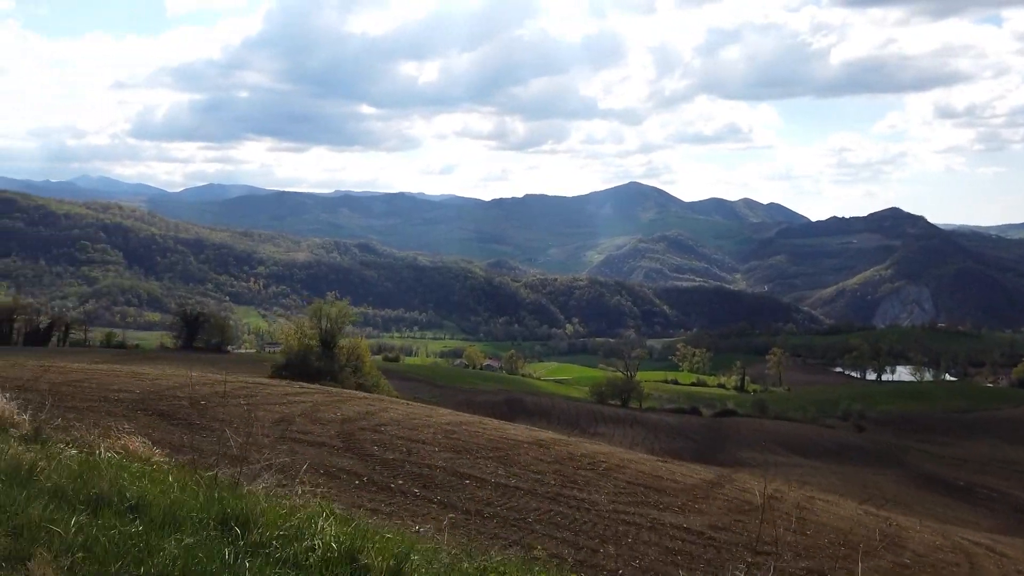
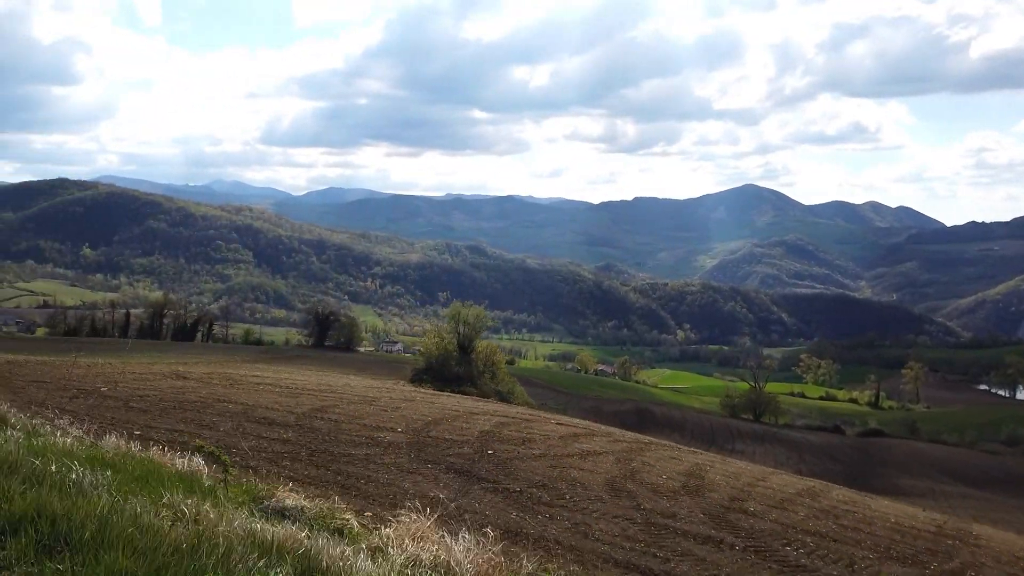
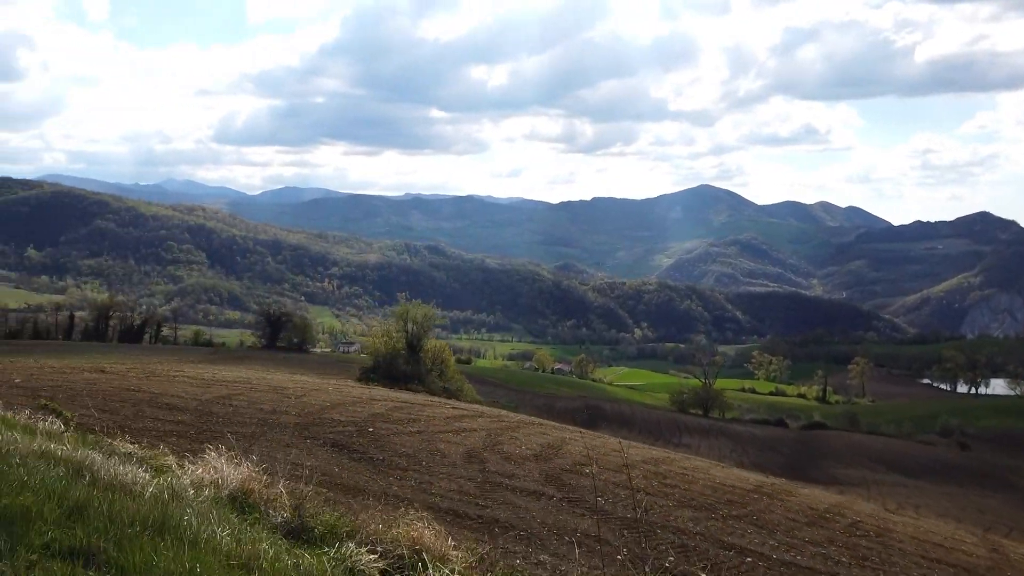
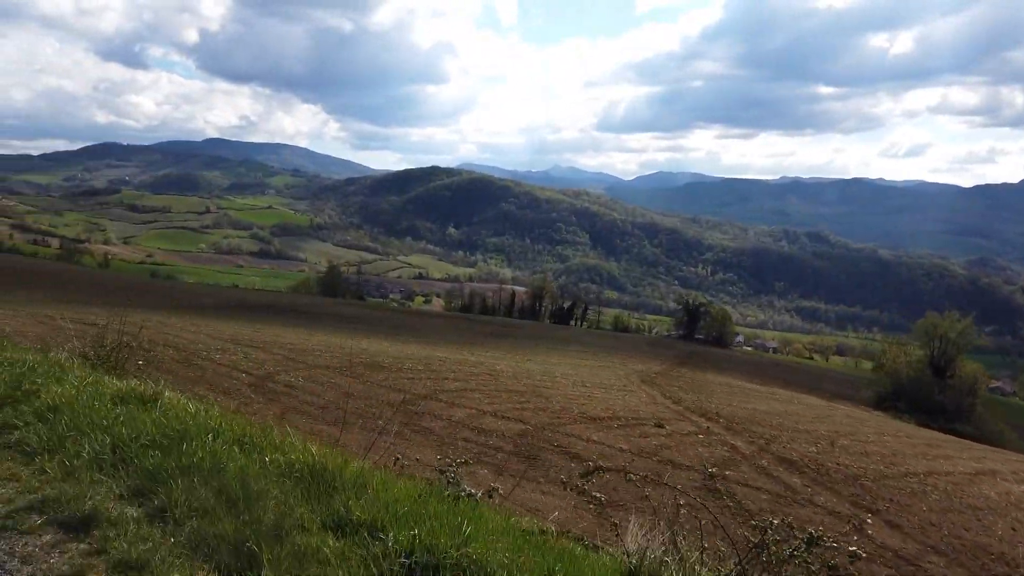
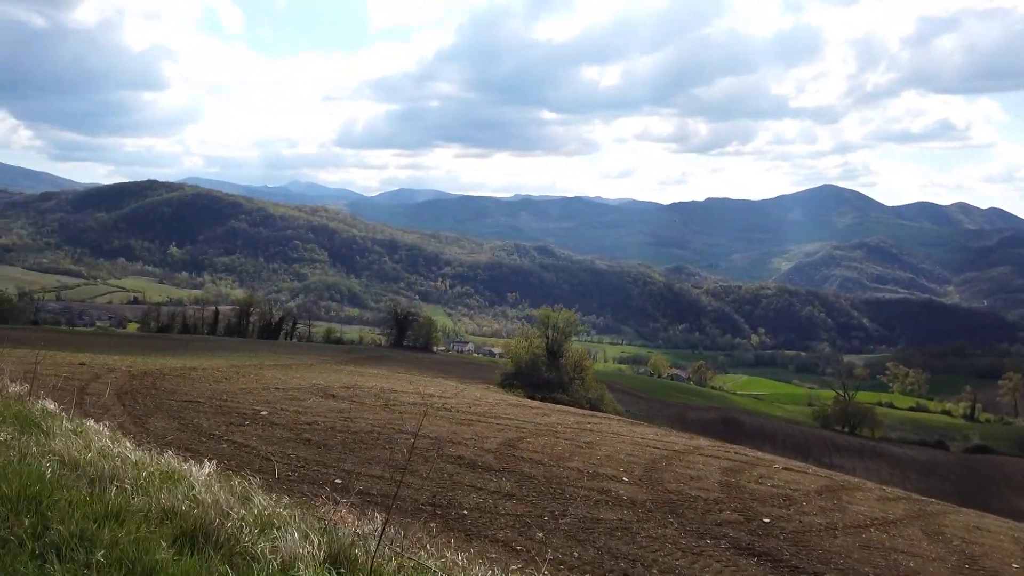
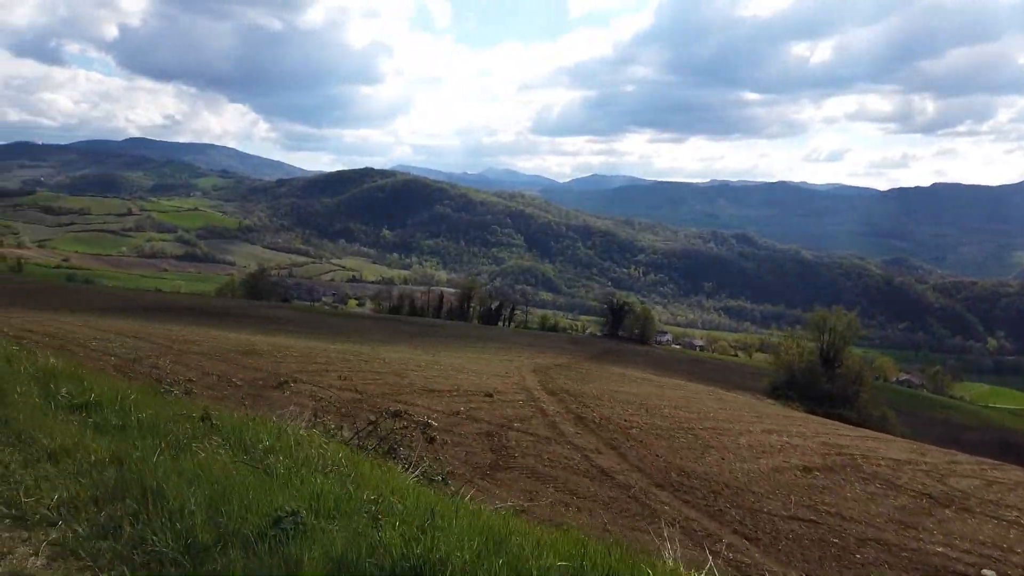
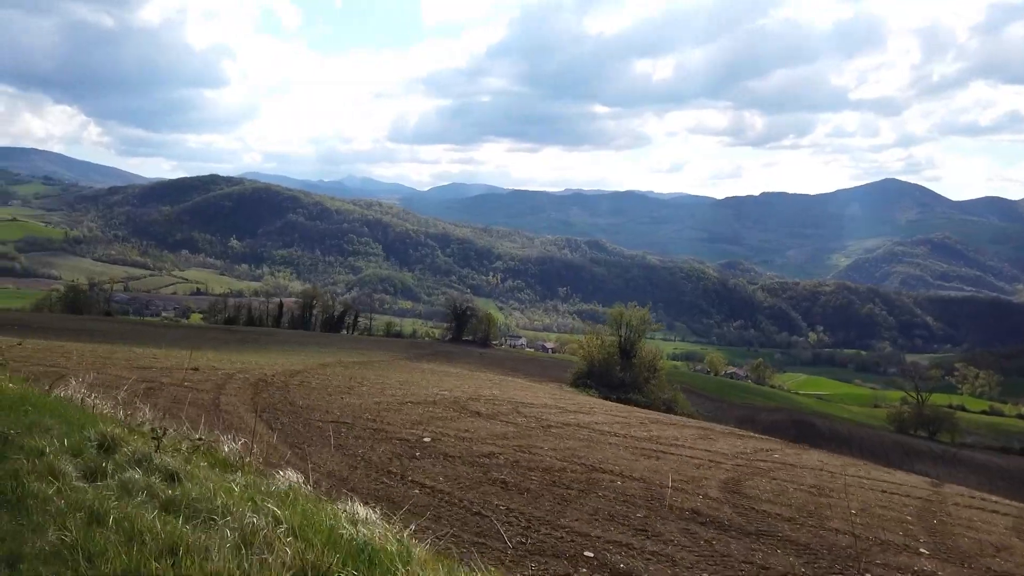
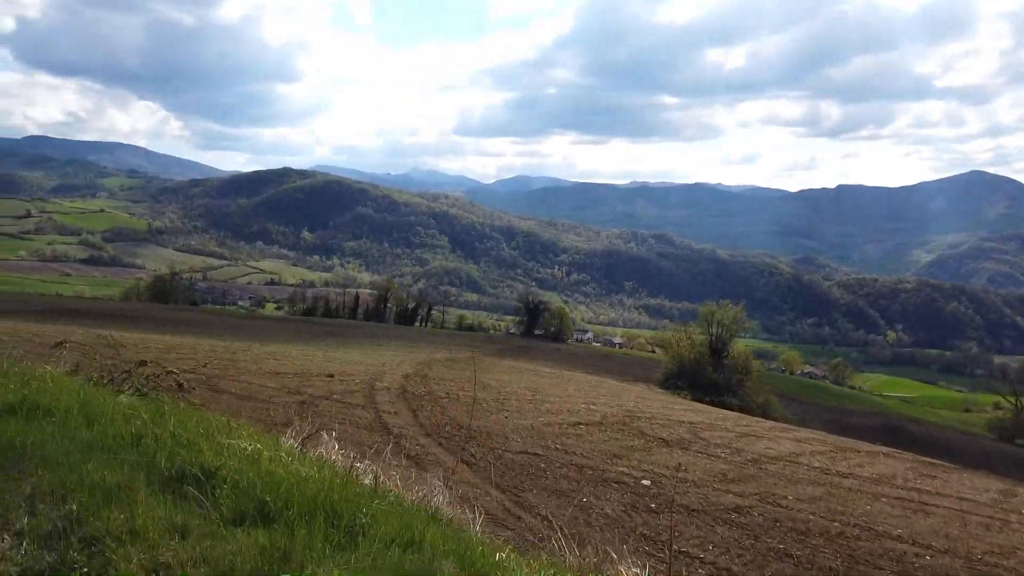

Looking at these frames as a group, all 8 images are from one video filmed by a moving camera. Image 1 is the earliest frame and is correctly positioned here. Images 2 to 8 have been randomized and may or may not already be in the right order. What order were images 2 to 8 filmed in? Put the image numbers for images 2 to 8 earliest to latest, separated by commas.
3, 2, 5, 7, 8, 6, 4
